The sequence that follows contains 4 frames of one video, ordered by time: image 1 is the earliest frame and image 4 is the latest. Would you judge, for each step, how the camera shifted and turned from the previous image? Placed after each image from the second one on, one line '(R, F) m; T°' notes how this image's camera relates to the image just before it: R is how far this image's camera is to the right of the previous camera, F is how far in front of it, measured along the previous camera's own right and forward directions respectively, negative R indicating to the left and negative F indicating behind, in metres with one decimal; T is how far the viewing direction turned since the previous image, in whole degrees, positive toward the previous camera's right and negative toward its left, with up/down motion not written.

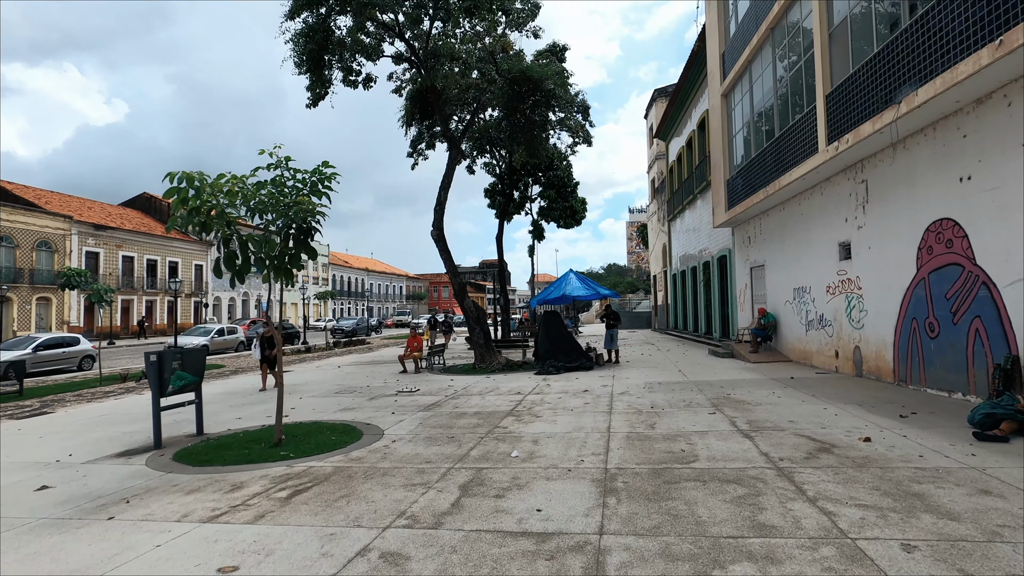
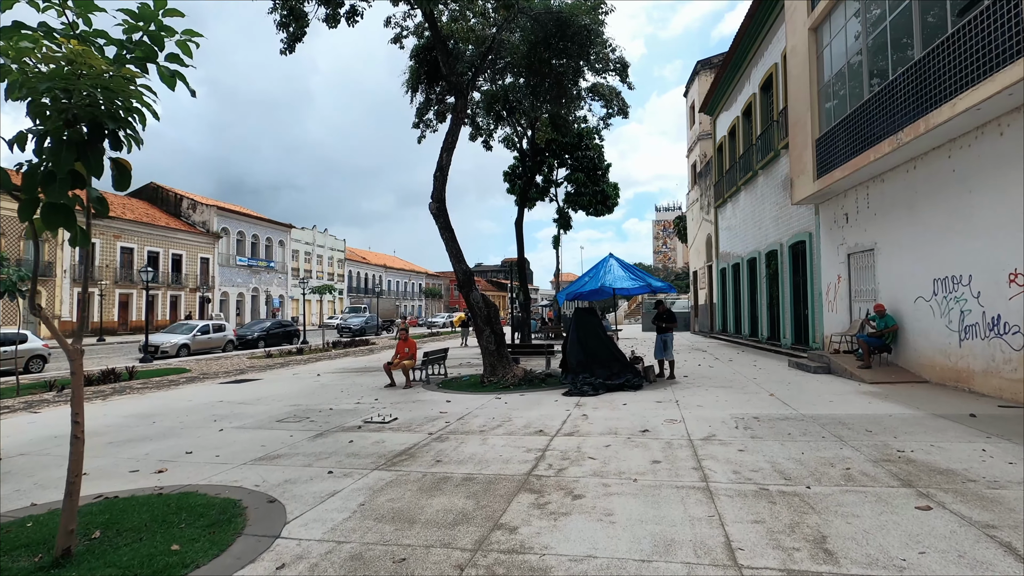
(0.0, +3.5) m; -2°
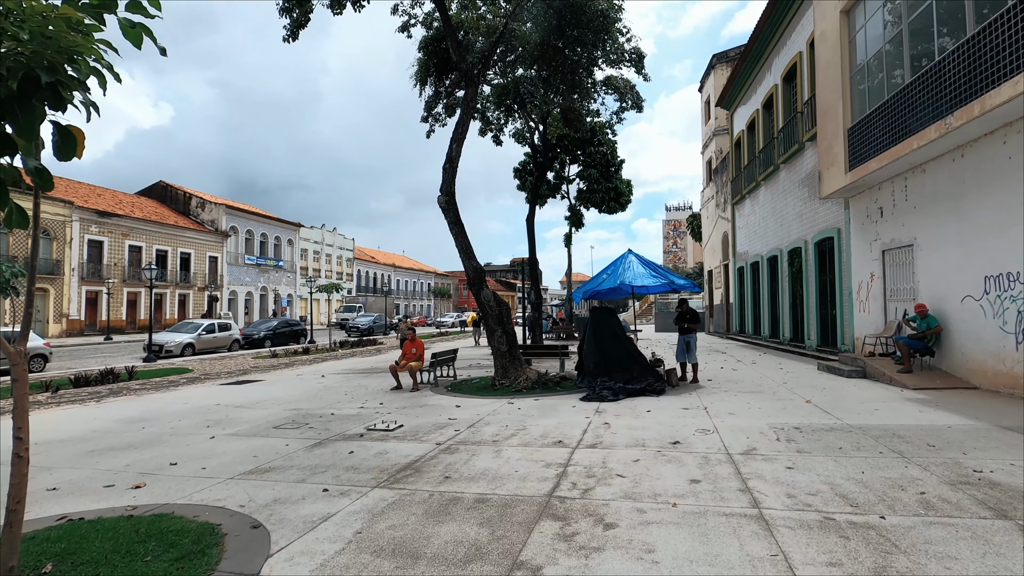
(-0.1, +0.6) m; -1°
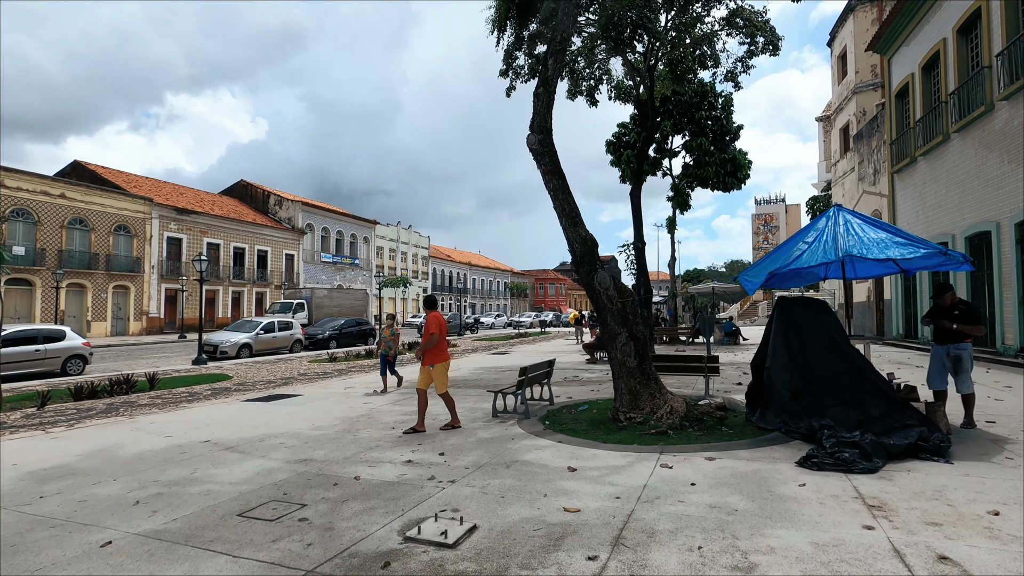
(-0.7, +3.7) m; -8°
